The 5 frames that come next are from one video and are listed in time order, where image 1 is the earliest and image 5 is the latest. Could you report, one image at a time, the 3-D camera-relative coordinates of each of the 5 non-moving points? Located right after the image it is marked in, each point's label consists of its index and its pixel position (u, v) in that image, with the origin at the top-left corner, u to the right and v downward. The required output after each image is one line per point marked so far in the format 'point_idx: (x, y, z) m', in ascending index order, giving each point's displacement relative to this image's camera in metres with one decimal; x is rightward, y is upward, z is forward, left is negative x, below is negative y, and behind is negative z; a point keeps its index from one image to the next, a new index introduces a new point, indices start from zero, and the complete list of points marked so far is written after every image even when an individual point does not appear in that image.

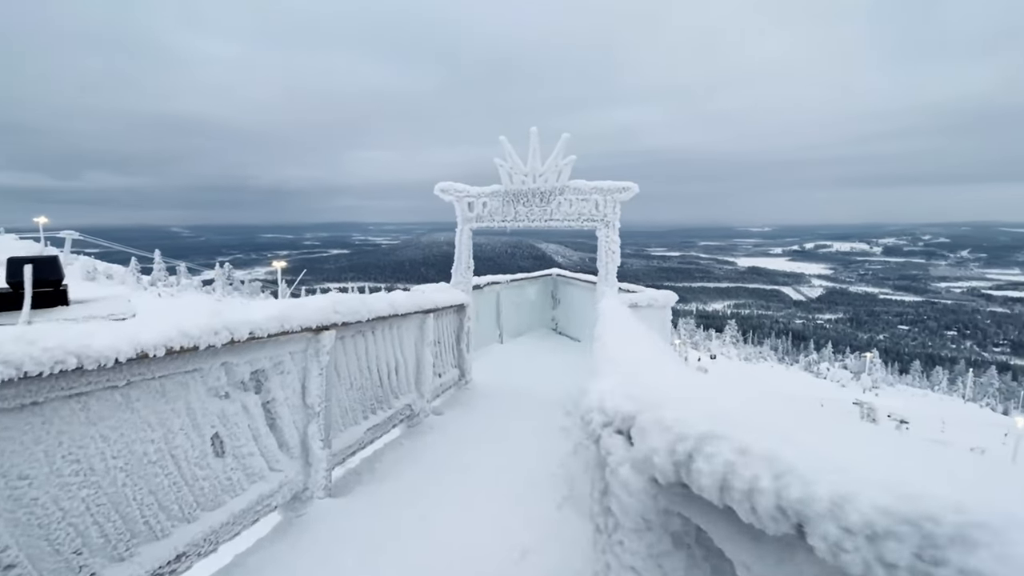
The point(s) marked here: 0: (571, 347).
0: (+1.0, -1.0, +8.2) m
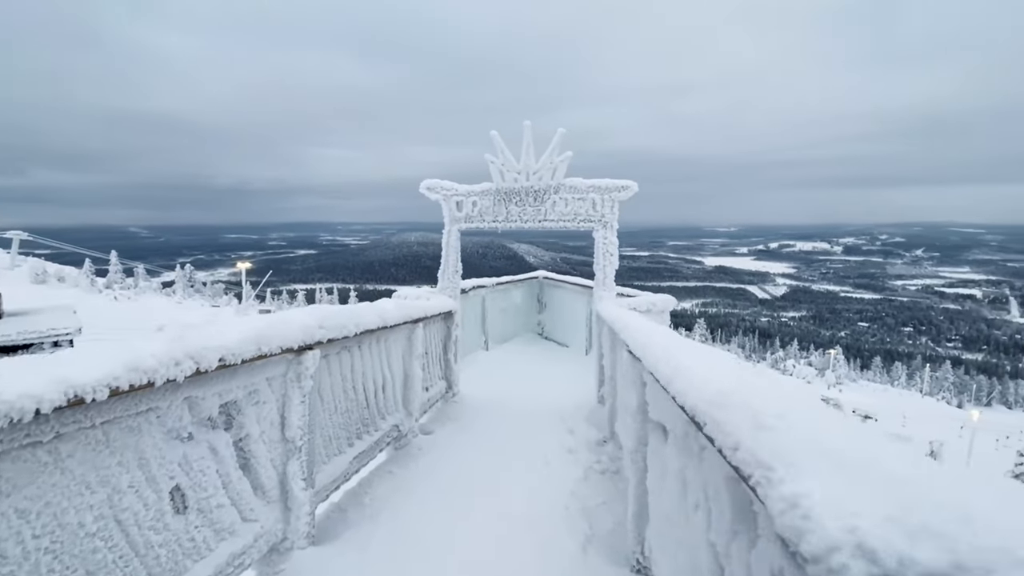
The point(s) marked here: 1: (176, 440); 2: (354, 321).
0: (+0.8, -1.1, +7.9) m
1: (-1.4, -0.6, +1.9) m
2: (-1.1, -0.2, +3.2) m
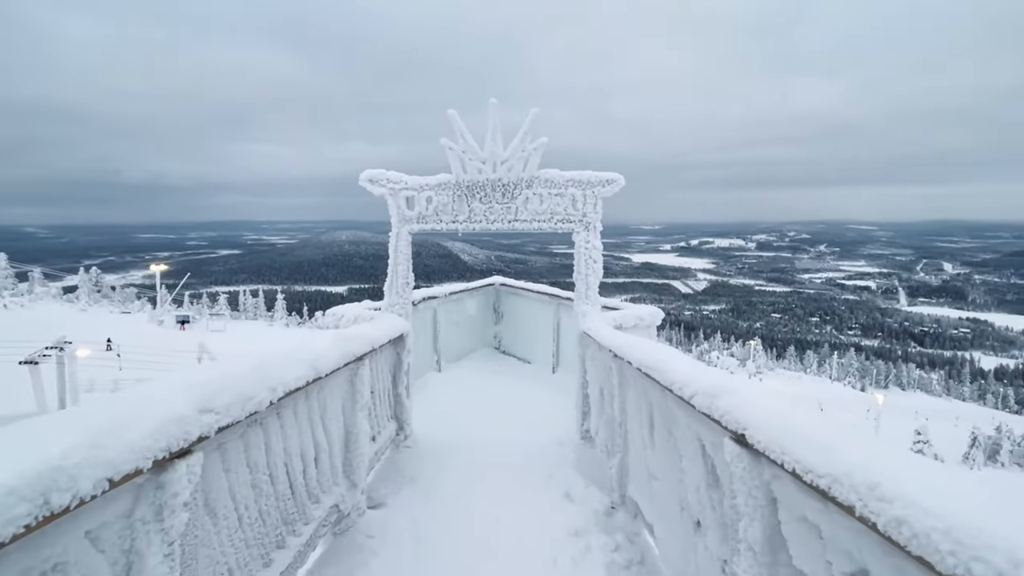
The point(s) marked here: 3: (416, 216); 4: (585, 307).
0: (+0.2, -1.2, +6.9) m
1: (-1.1, -0.8, +0.7) m
2: (-1.1, -0.4, +2.0) m
3: (-1.0, +0.7, +4.7) m
4: (+0.7, -0.2, +4.8) m
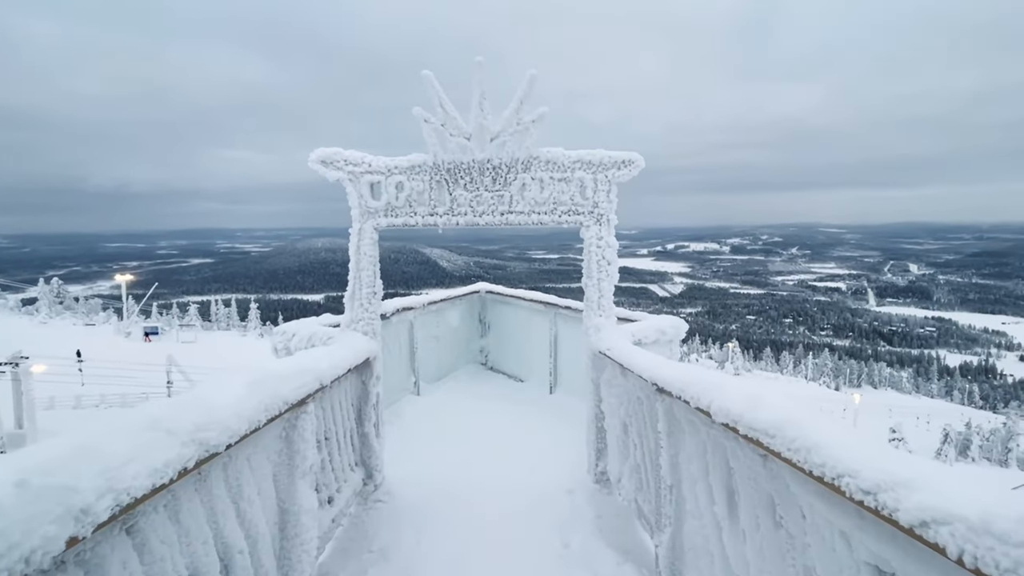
0: (+0.1, -1.3, +6.0) m
1: (-1.0, -0.8, -0.3) m
2: (-1.0, -0.5, +1.0) m
3: (-1.0, +0.6, +3.7) m
4: (+0.7, -0.3, +3.9) m
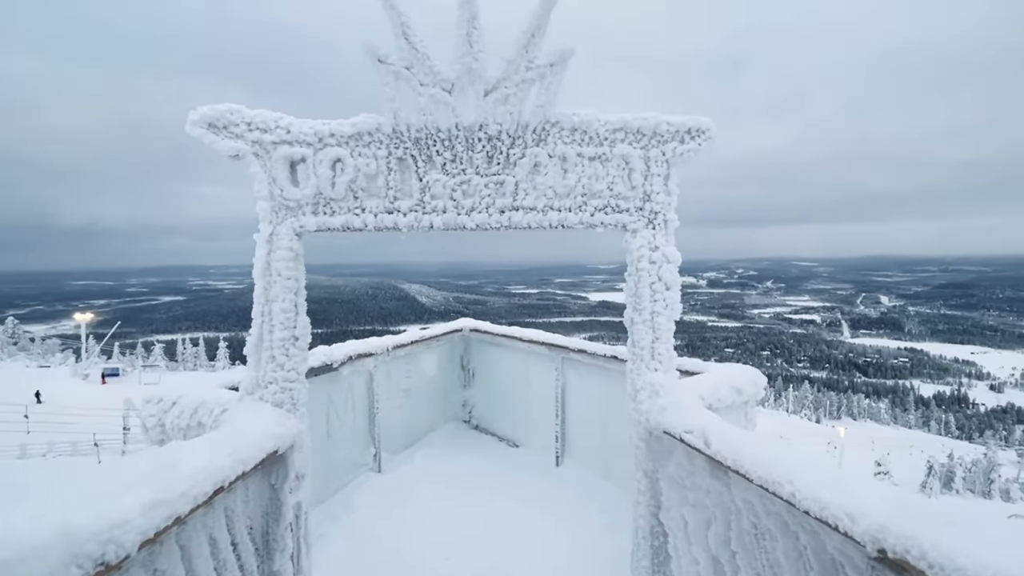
0: (0.0, -1.7, +4.5) m
1: (-0.8, -0.7, -1.8) m
2: (-0.8, -0.5, -0.4) m
3: (-1.0, +0.4, +2.3) m
4: (+0.7, -0.5, +2.5) m
